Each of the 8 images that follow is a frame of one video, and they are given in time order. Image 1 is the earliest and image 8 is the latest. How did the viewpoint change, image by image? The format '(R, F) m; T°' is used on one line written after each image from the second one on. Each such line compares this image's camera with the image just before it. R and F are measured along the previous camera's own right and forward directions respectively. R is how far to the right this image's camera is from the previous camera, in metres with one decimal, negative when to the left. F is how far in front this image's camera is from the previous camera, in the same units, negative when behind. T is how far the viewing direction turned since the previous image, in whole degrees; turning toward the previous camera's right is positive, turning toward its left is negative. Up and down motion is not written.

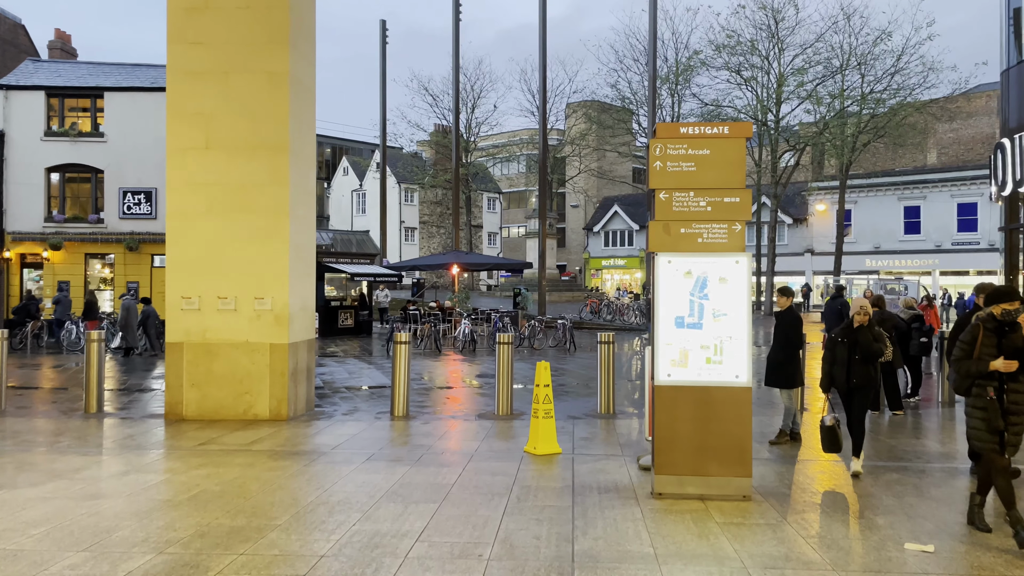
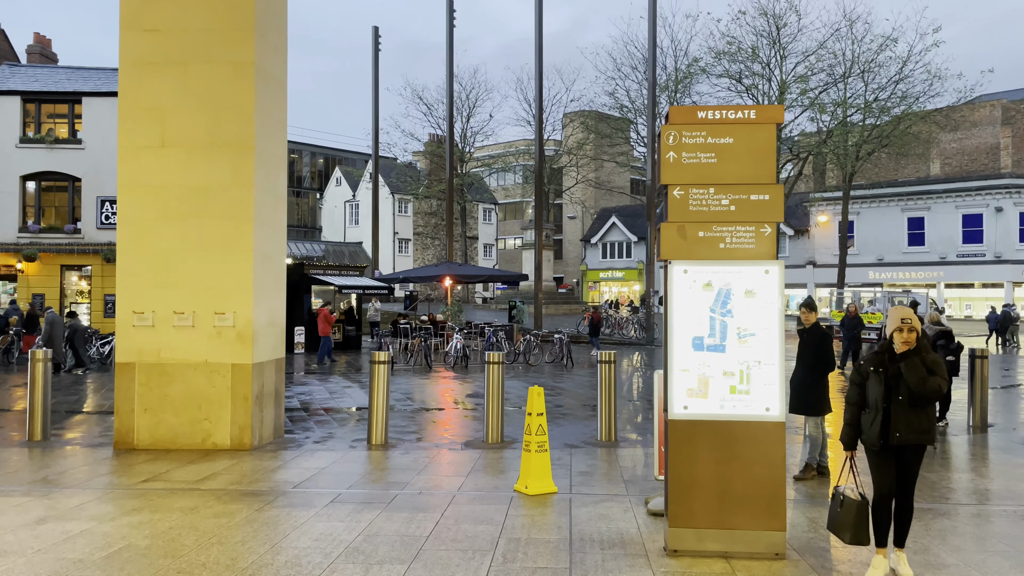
(+0.1, +1.0) m; 0°
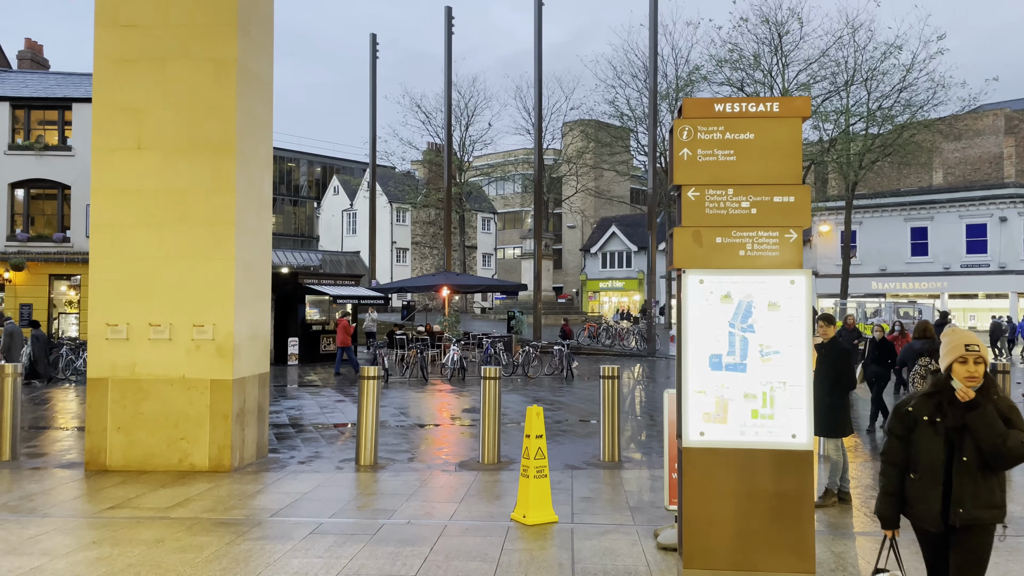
(0.0, +0.5) m; 0°
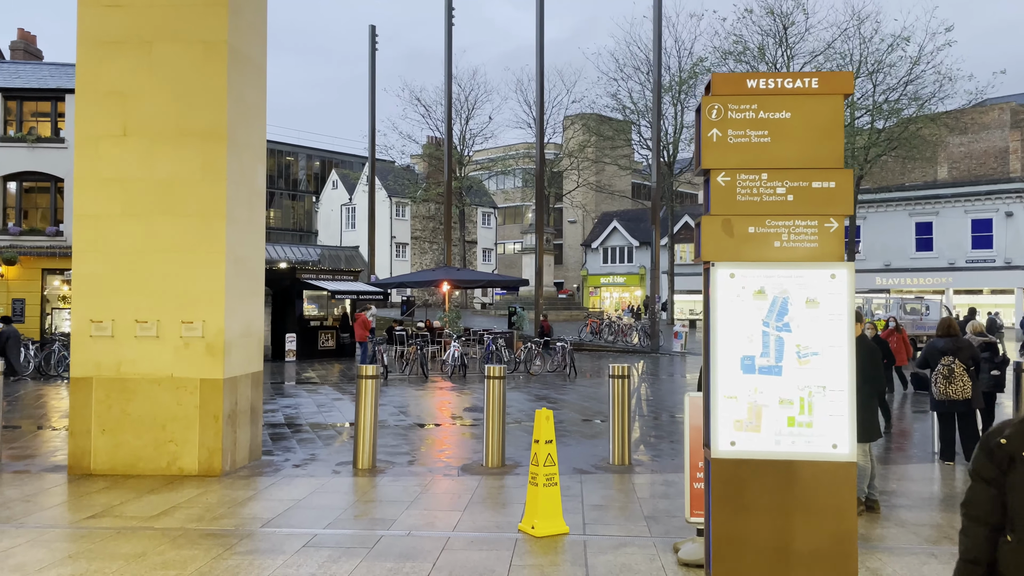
(-0.1, +0.4) m; 0°
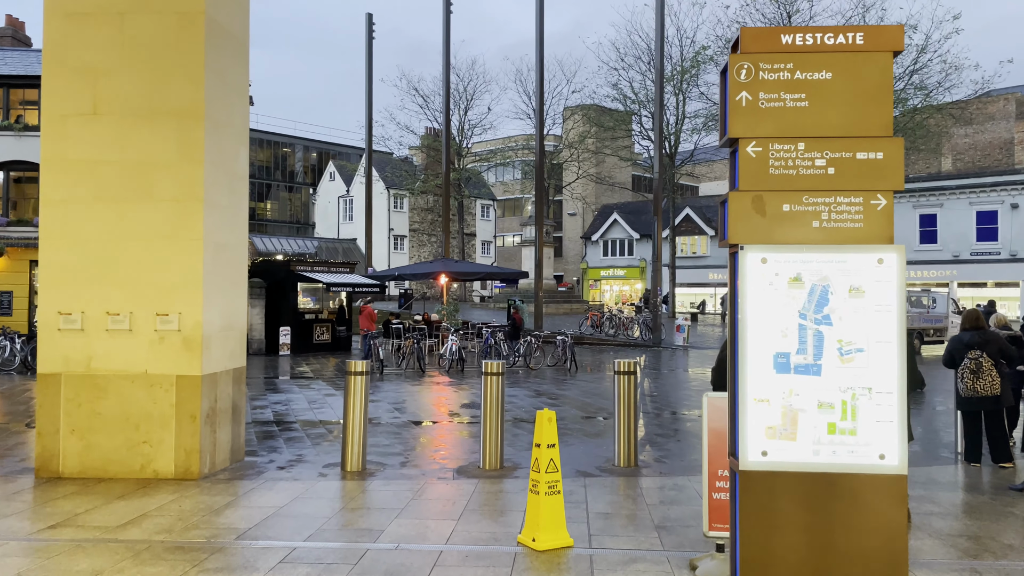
(0.0, +0.5) m; 0°
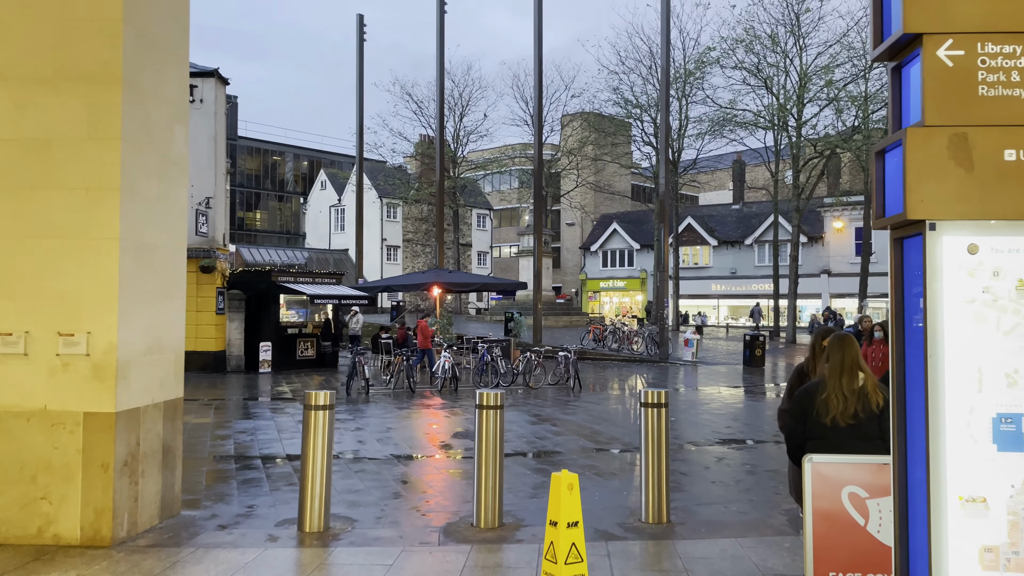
(0.0, +1.6) m; 0°
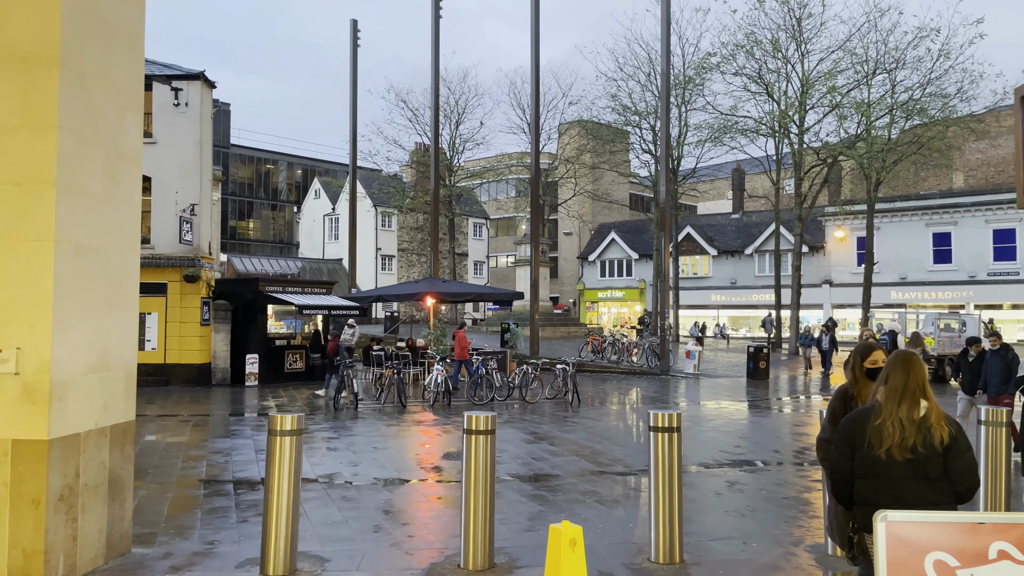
(0.0, +0.7) m; 0°
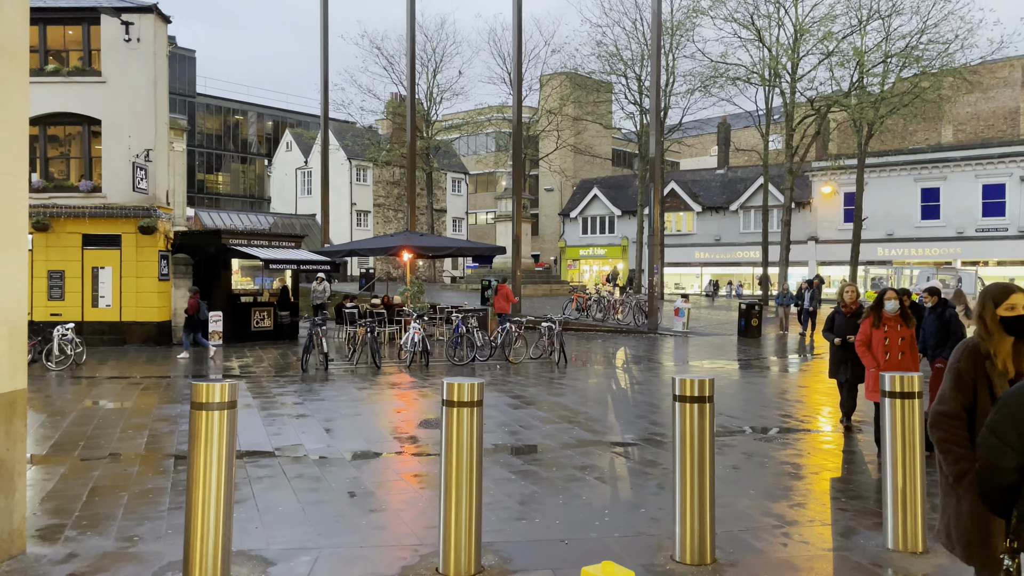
(-0.1, +1.2) m; +2°
